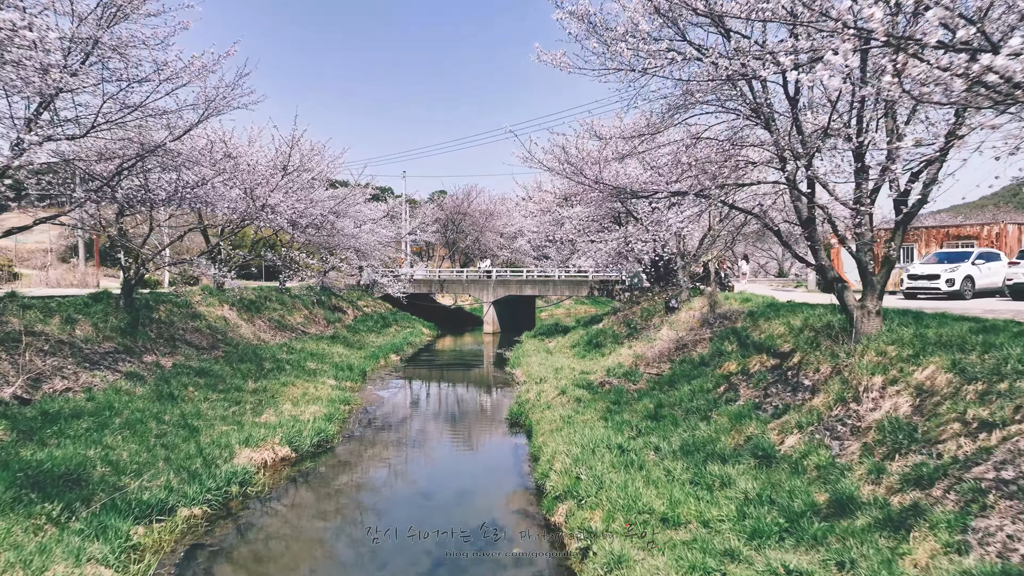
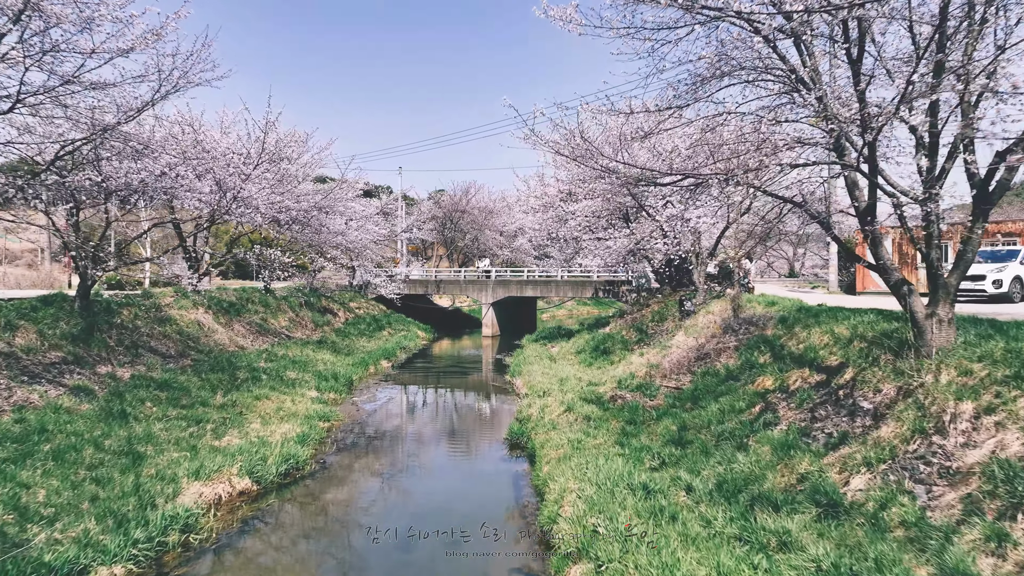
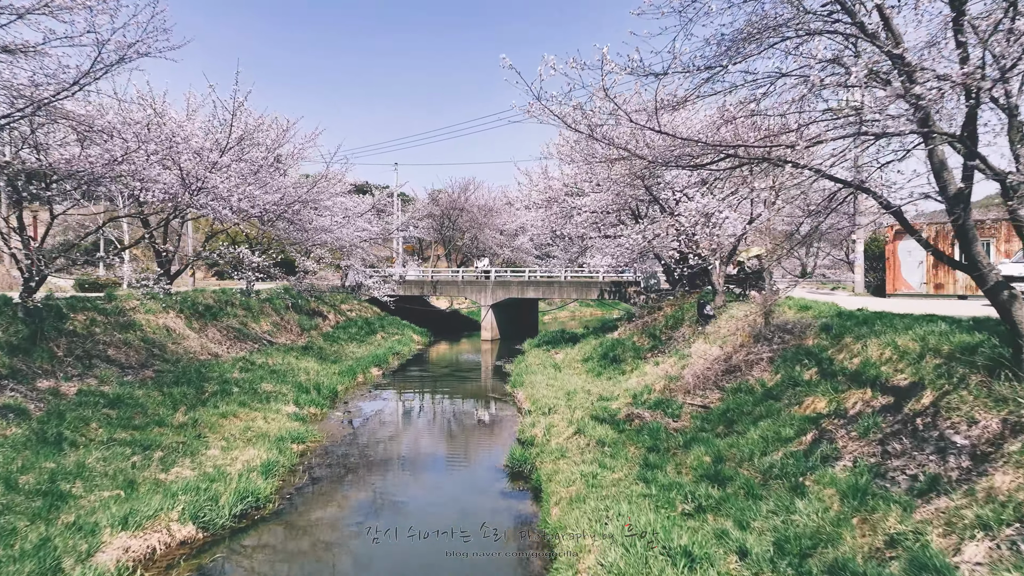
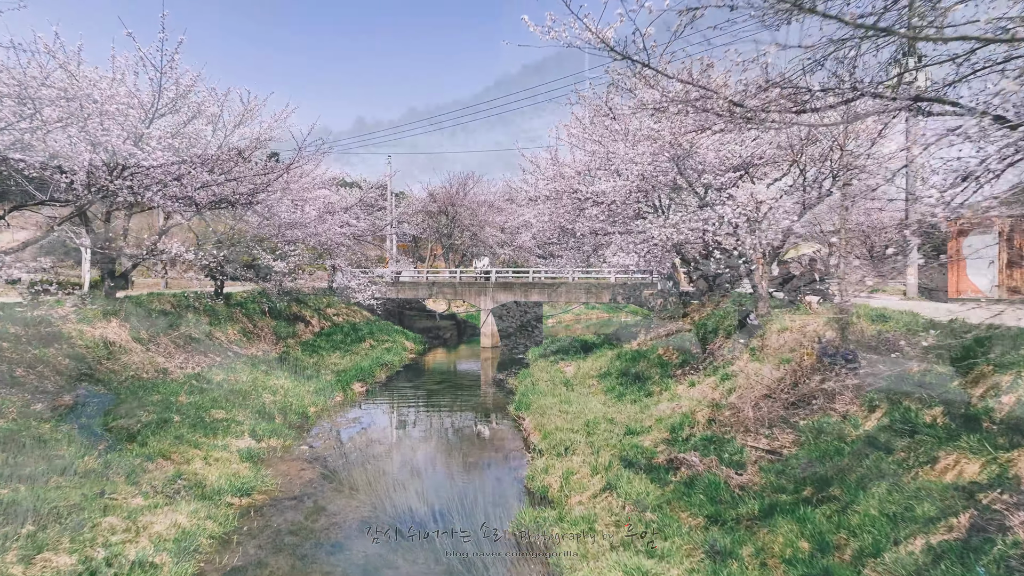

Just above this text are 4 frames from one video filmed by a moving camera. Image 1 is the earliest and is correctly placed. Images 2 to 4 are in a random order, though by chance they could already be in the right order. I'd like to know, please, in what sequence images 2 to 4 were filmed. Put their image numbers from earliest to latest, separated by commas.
2, 3, 4
